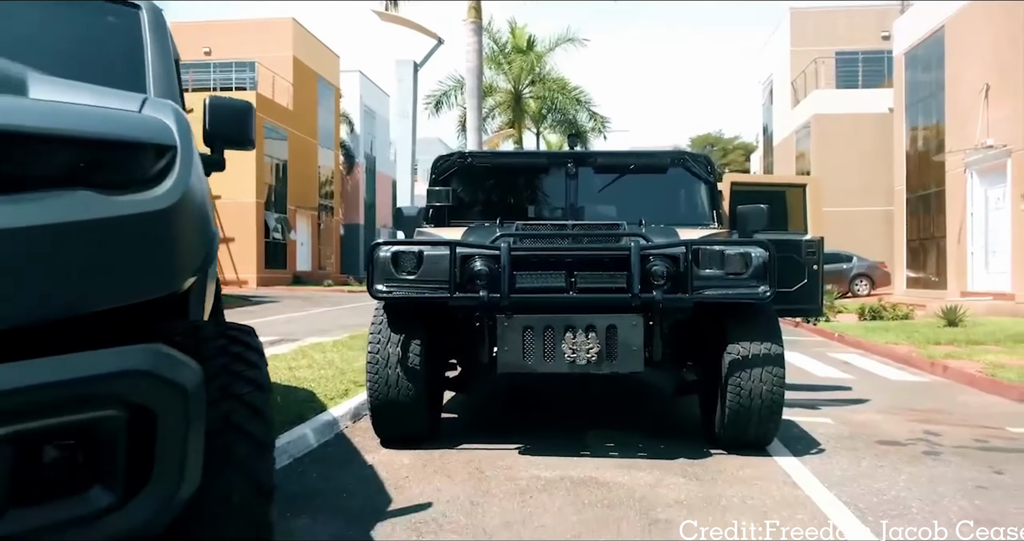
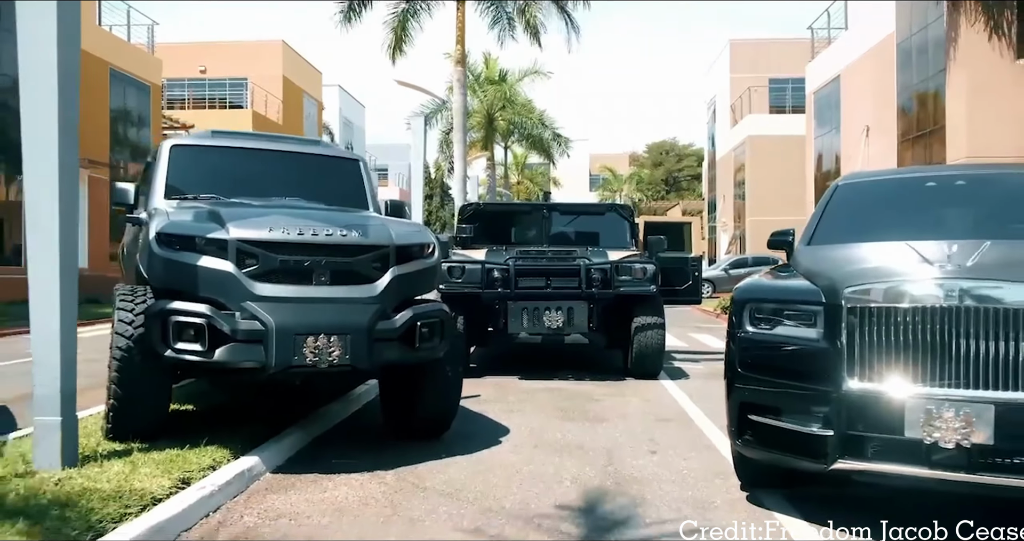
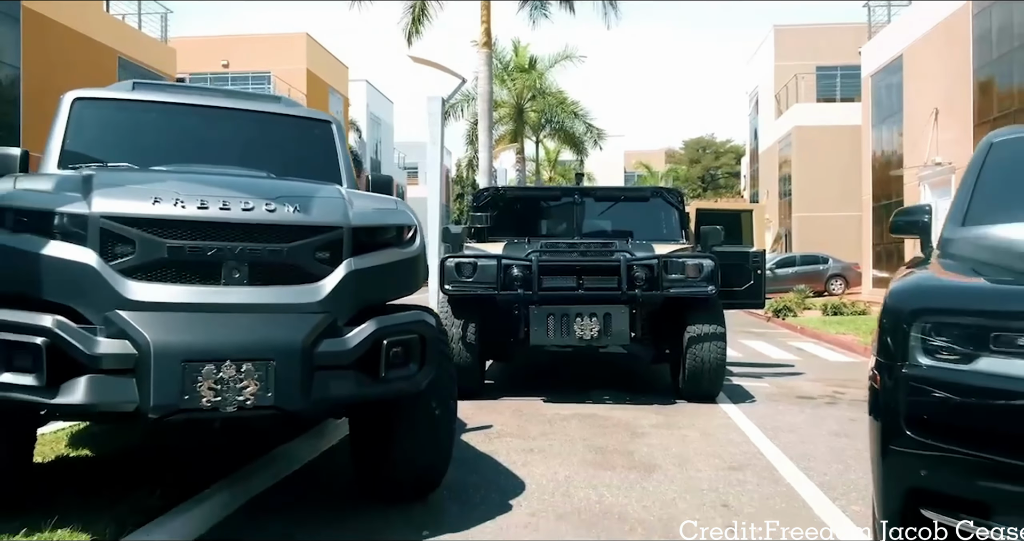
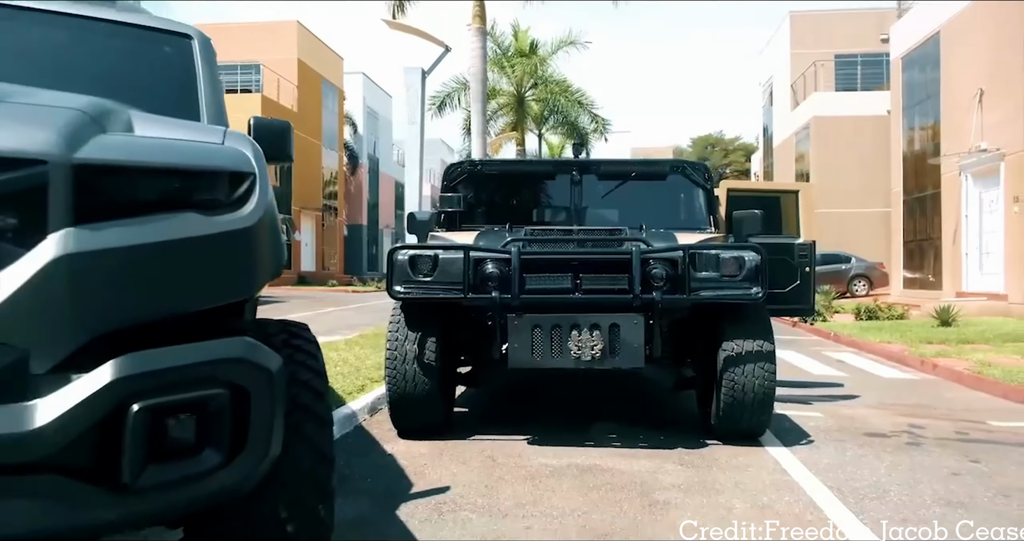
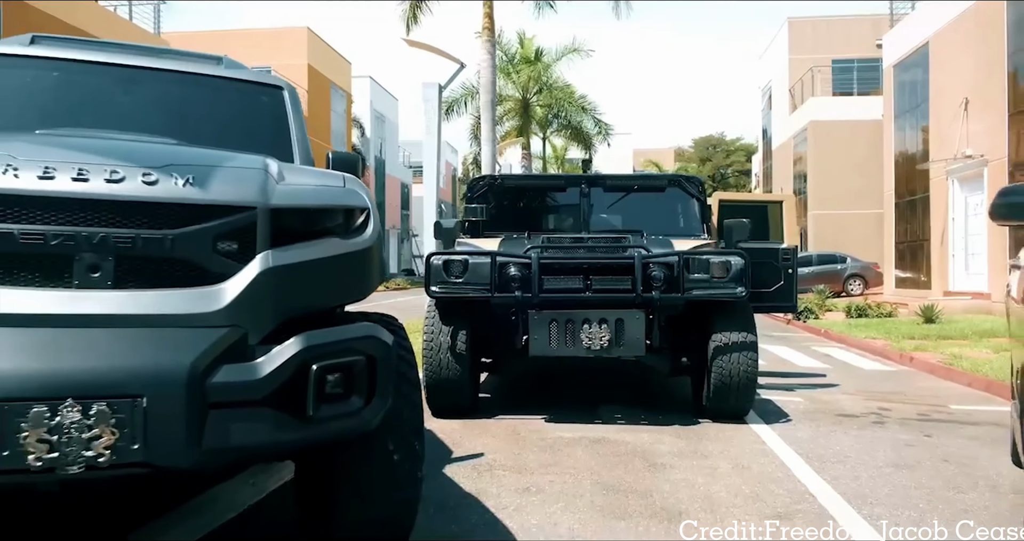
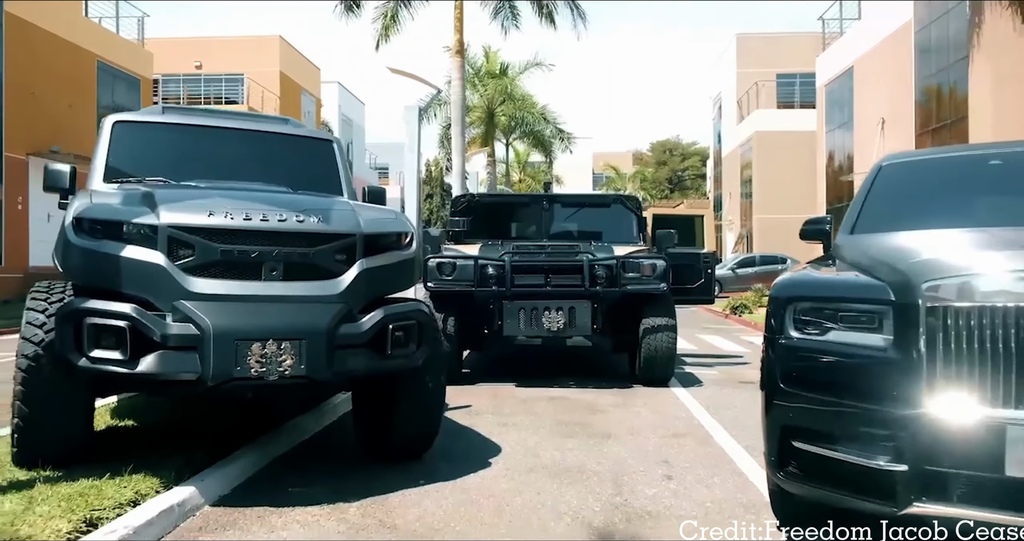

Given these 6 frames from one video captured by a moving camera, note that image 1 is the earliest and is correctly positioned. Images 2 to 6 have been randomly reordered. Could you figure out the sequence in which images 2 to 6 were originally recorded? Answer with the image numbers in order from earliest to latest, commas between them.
4, 5, 3, 6, 2
